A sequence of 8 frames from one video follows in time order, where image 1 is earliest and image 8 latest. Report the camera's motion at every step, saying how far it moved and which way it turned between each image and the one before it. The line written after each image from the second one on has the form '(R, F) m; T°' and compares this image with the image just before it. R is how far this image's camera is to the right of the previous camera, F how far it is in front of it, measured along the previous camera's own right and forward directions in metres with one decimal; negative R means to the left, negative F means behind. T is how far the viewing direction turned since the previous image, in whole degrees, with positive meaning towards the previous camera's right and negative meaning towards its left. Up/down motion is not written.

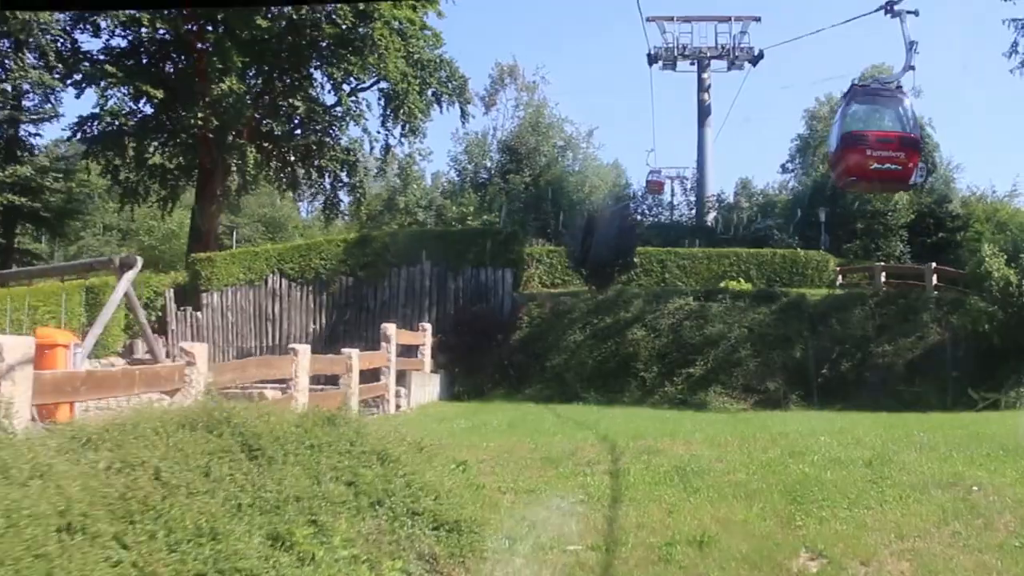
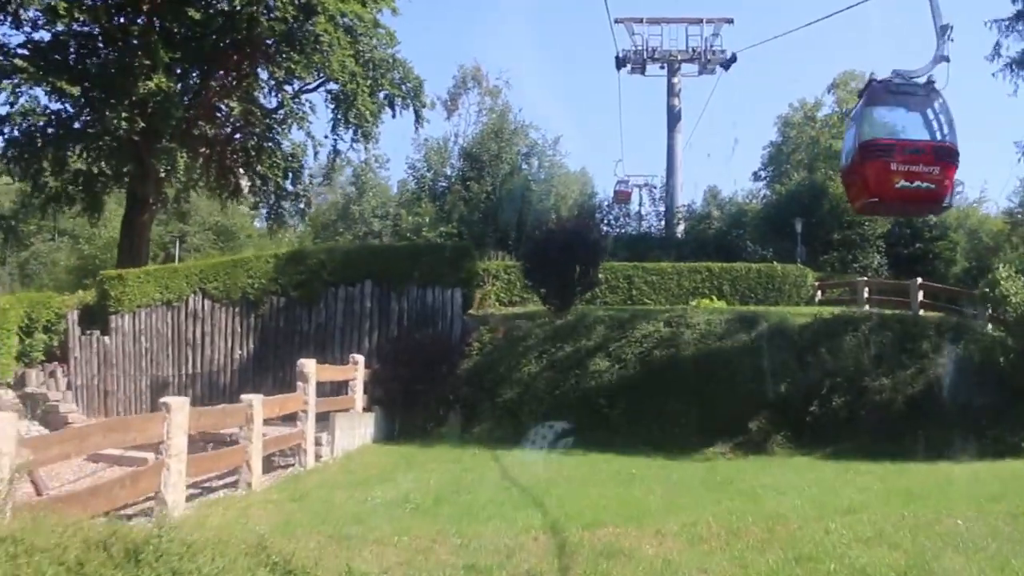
(+0.2, +1.7) m; +1°
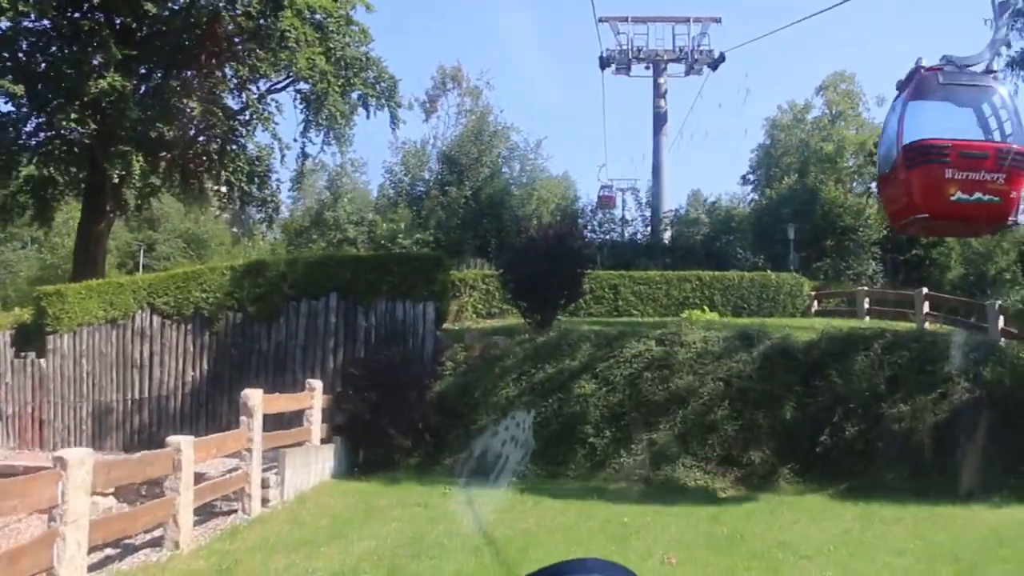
(+0.1, +1.2) m; +1°
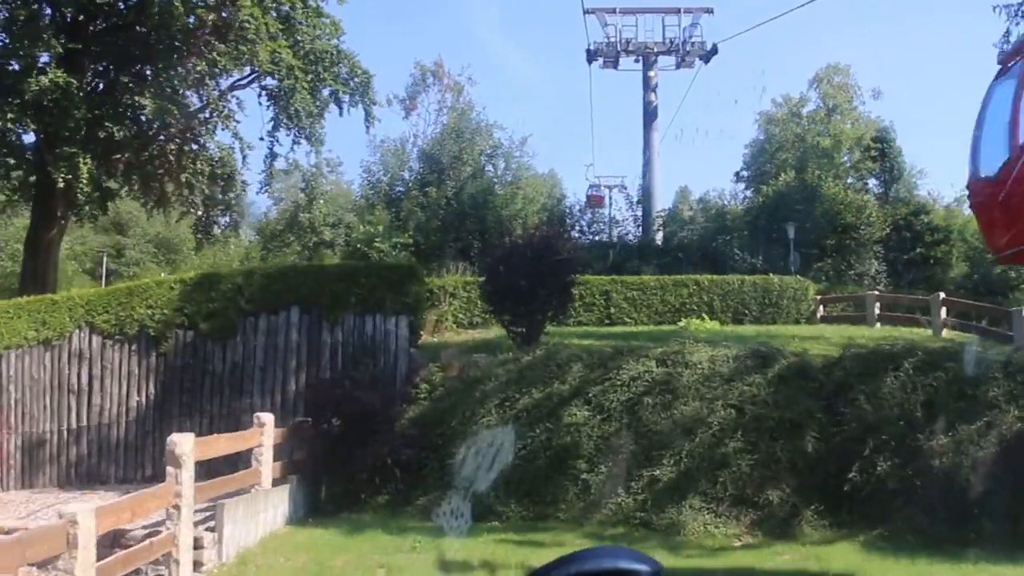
(+0.1, +1.4) m; +1°
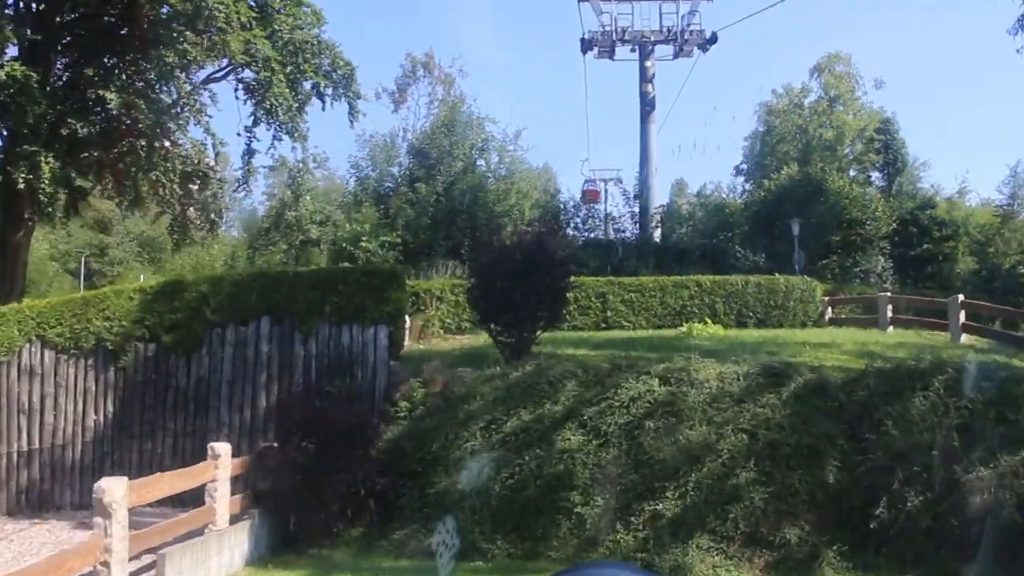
(+0.1, +1.0) m; 0°
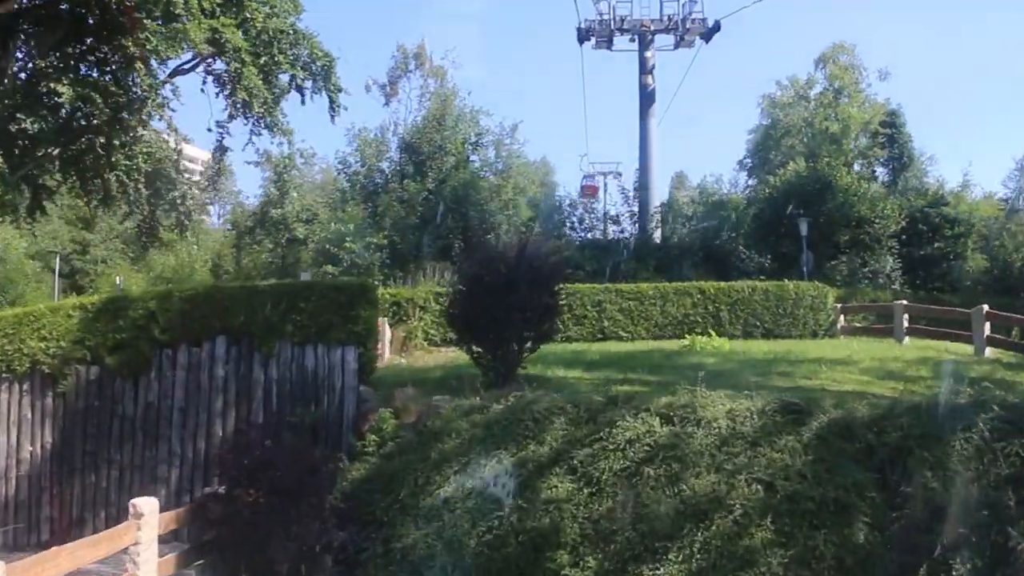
(+0.1, +1.2) m; 0°
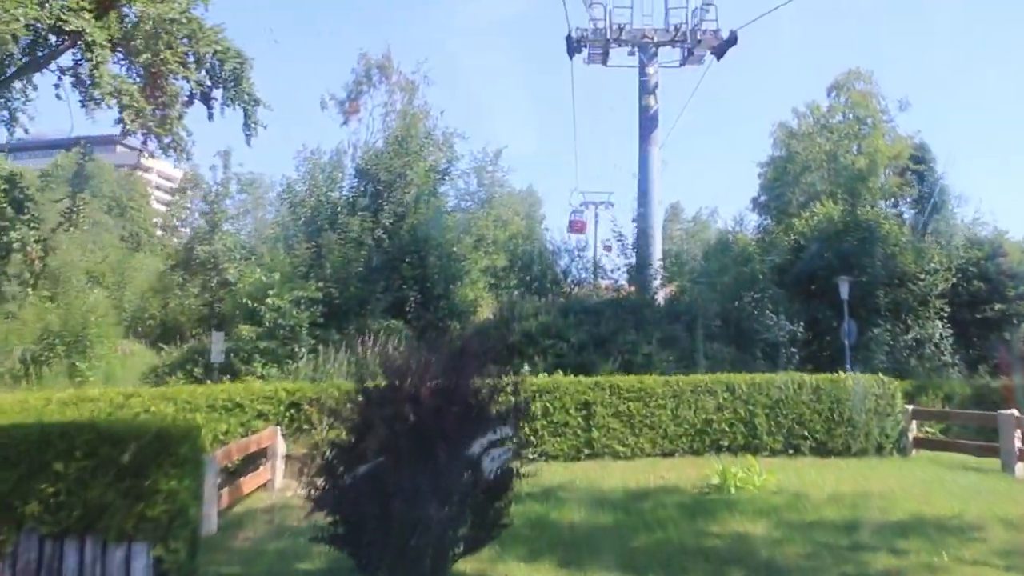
(+0.3, +4.7) m; +1°
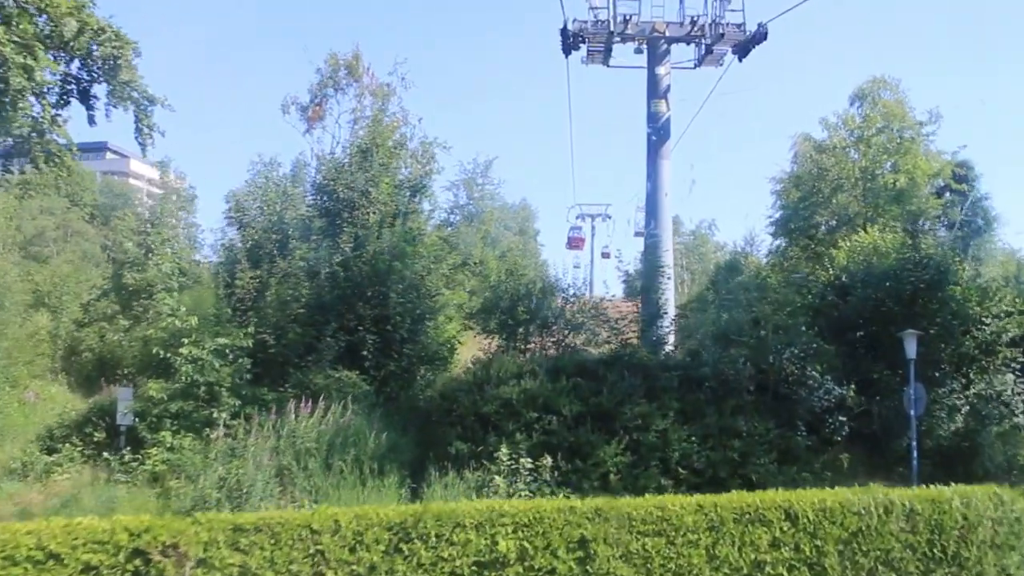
(+0.2, +3.7) m; 0°
